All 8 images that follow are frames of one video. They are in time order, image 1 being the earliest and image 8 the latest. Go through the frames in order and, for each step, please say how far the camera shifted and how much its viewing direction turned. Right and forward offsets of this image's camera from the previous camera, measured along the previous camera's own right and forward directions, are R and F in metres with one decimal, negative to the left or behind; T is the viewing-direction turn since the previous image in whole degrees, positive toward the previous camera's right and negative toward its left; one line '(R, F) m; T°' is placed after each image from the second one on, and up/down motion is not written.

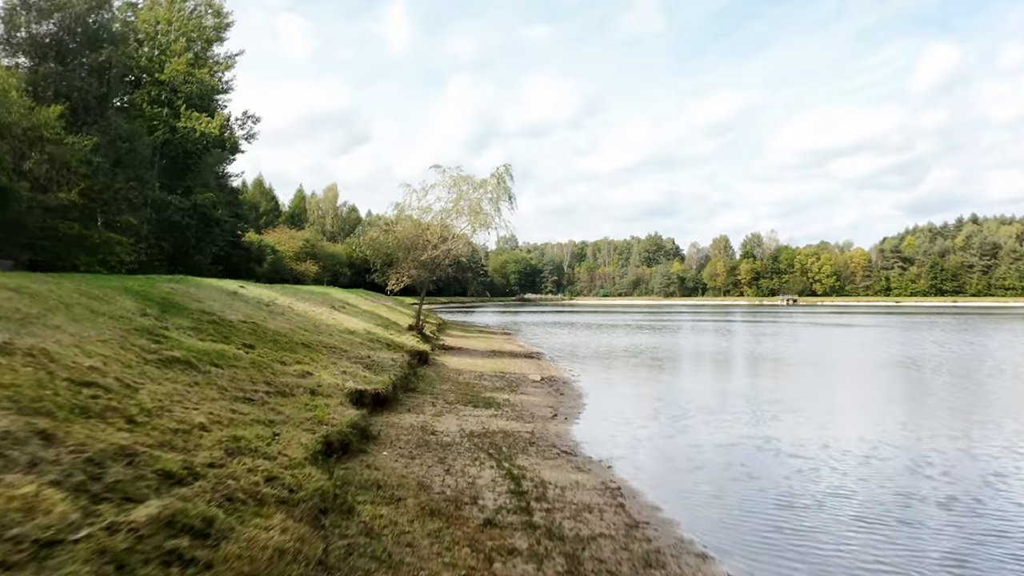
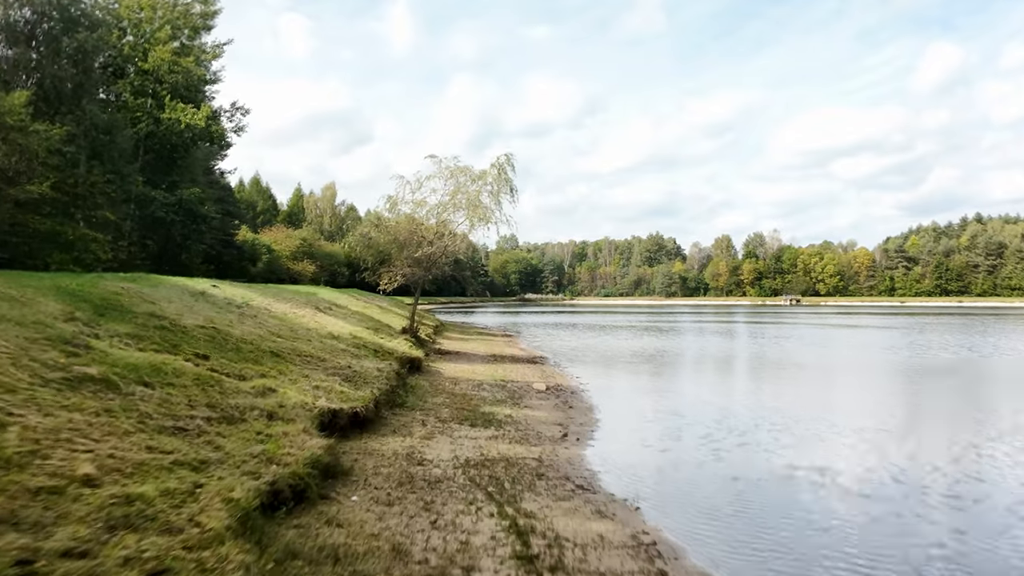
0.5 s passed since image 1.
(-0.1, +2.1) m; 0°
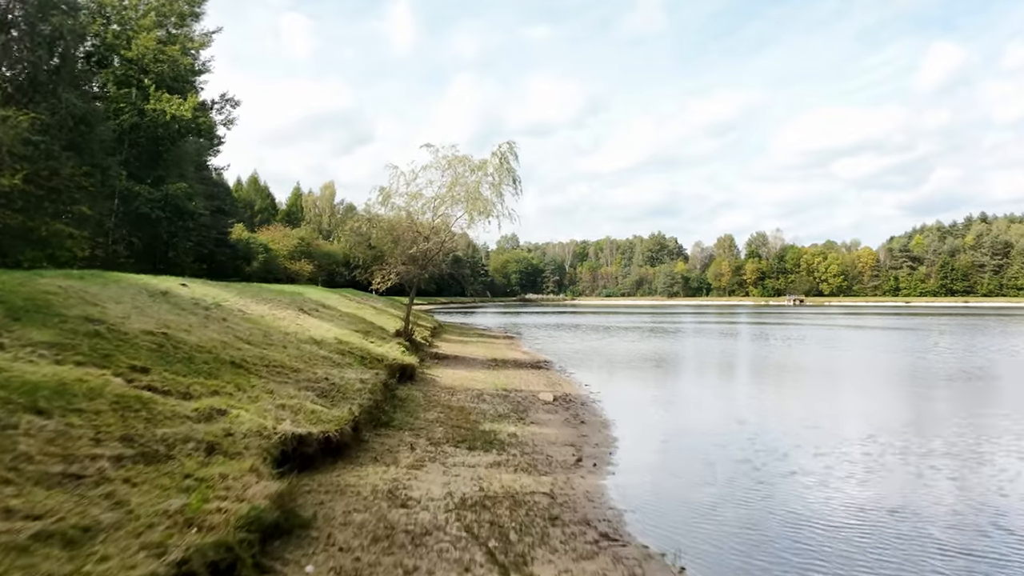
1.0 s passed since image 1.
(-0.1, +2.0) m; 0°
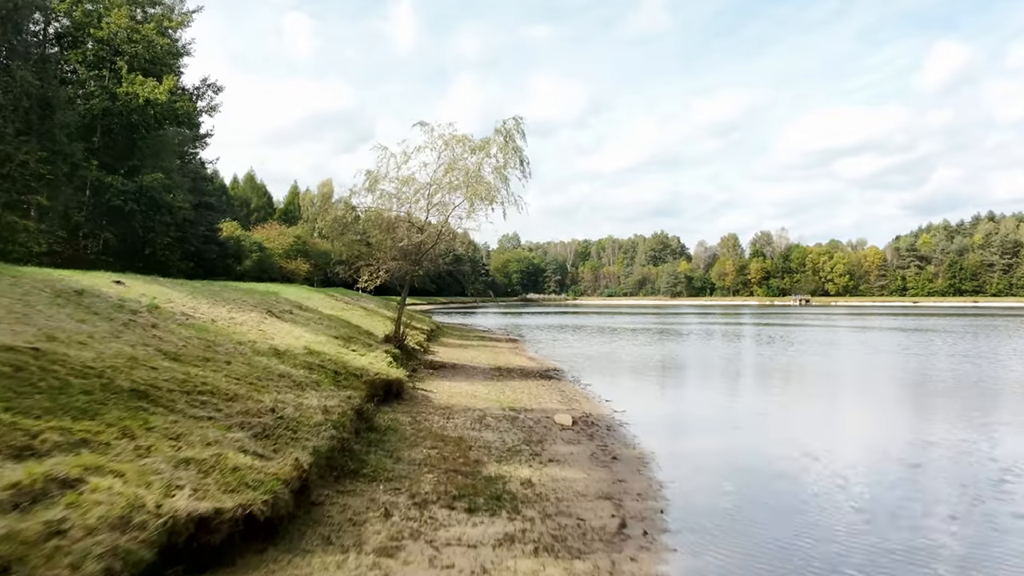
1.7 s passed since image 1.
(-0.2, +3.2) m; 0°
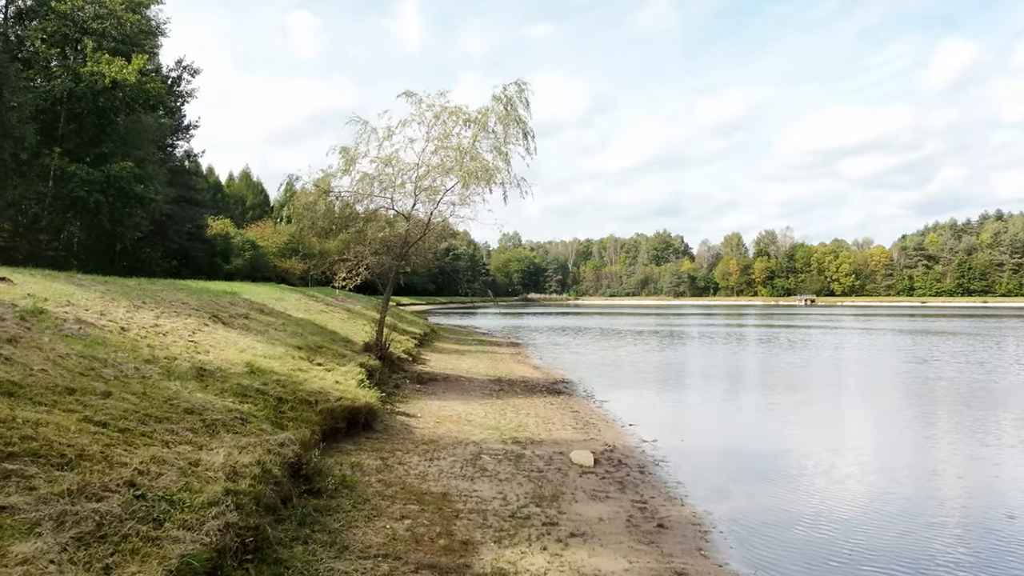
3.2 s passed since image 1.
(-0.1, +3.3) m; 0°
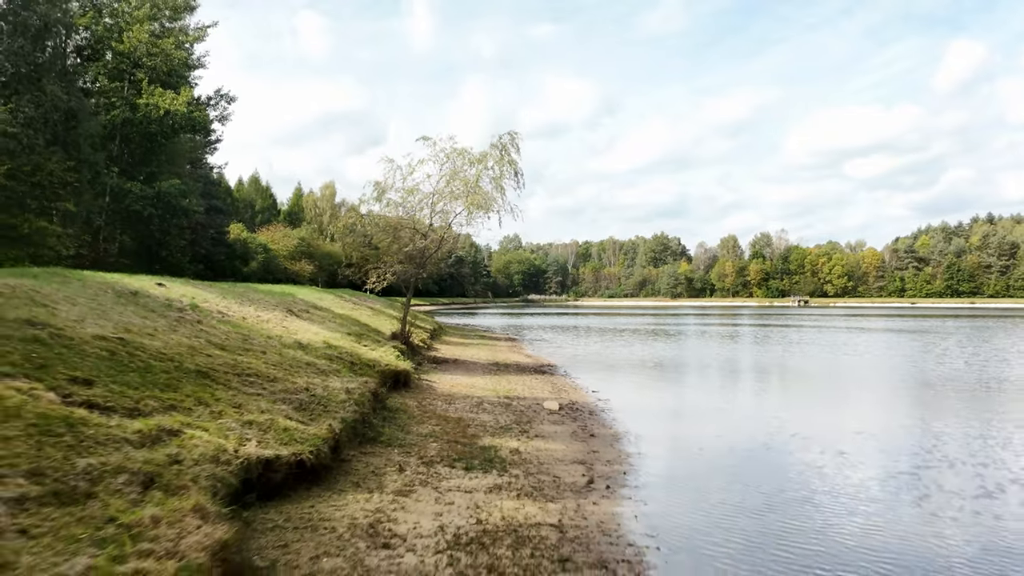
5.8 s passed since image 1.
(+0.3, -5.2) m; 0°
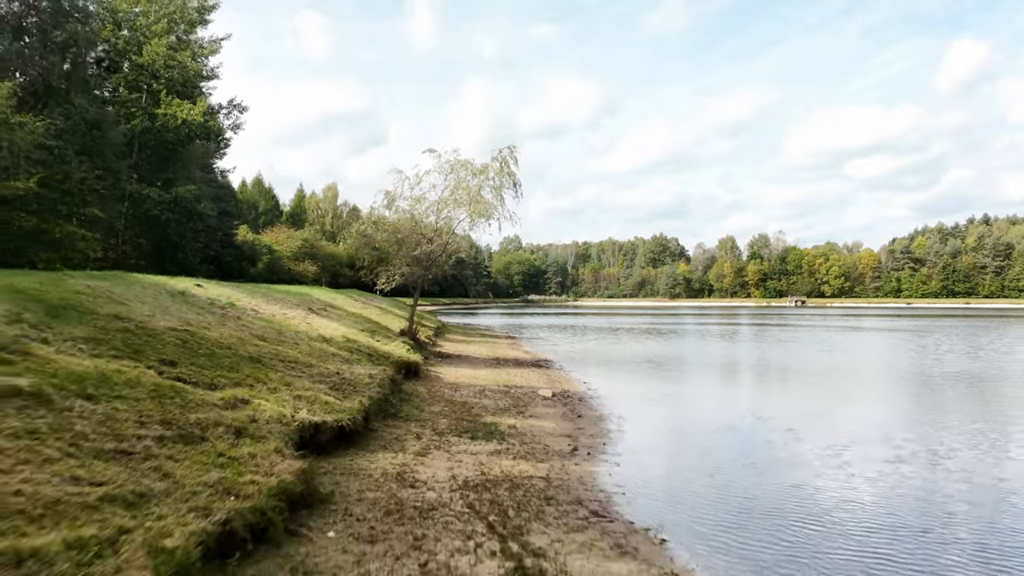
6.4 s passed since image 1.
(+0.1, -2.0) m; 0°
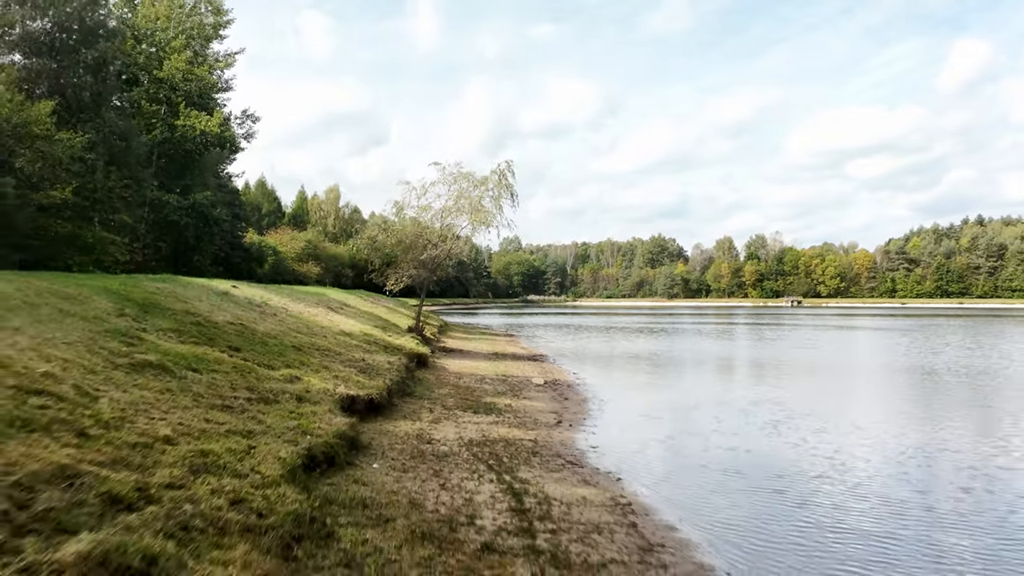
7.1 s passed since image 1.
(+0.1, -2.5) m; 0°
